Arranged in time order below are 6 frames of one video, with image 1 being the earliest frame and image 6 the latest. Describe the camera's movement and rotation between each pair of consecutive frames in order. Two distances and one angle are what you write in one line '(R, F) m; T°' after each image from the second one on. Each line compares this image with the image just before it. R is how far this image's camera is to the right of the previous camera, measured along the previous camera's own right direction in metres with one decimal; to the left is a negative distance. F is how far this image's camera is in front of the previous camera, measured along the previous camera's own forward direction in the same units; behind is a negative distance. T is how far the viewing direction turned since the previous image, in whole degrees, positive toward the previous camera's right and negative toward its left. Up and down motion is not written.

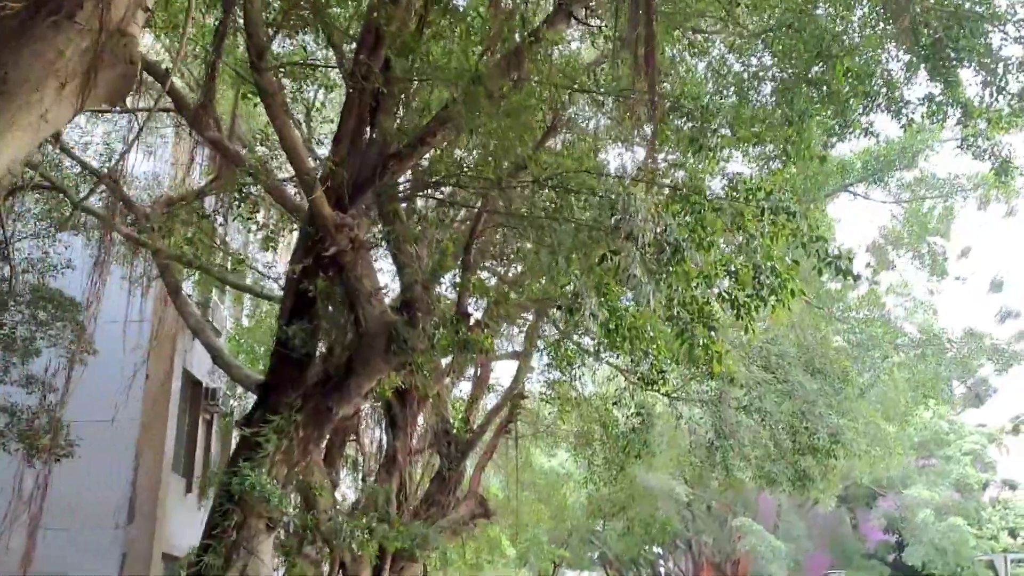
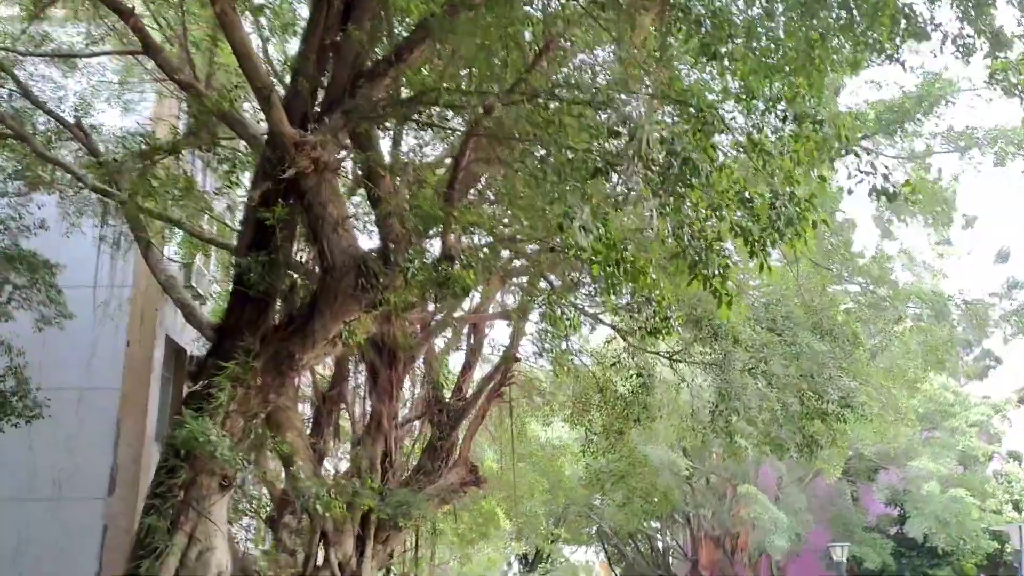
(+0.1, +0.5) m; 0°
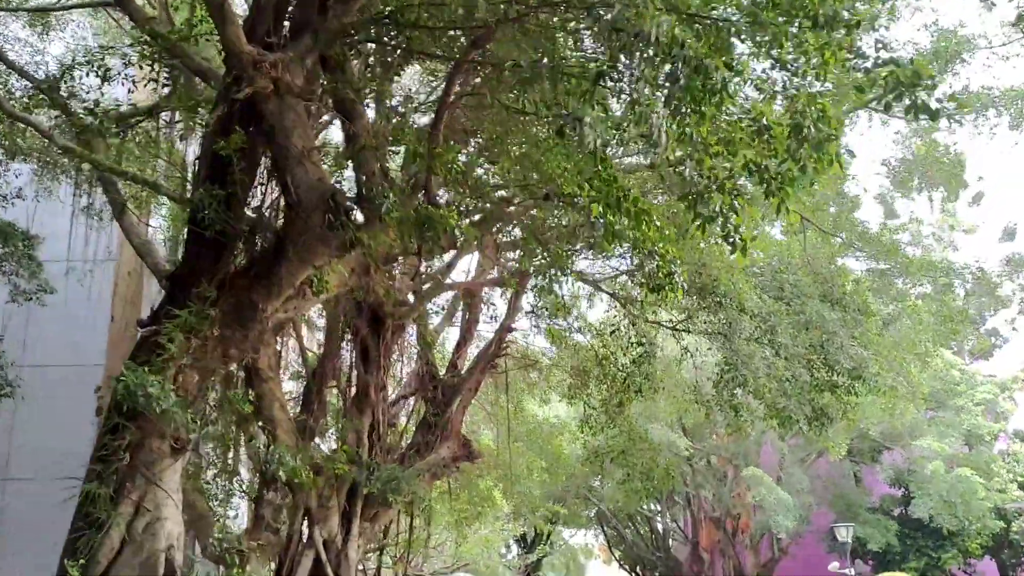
(0.0, +0.4) m; 0°
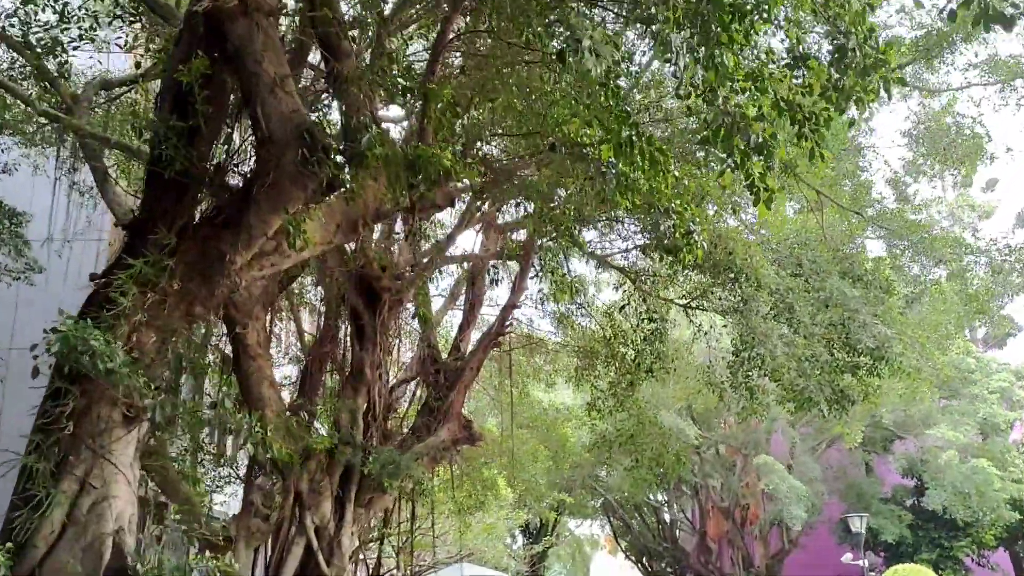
(0.0, +0.4) m; 0°
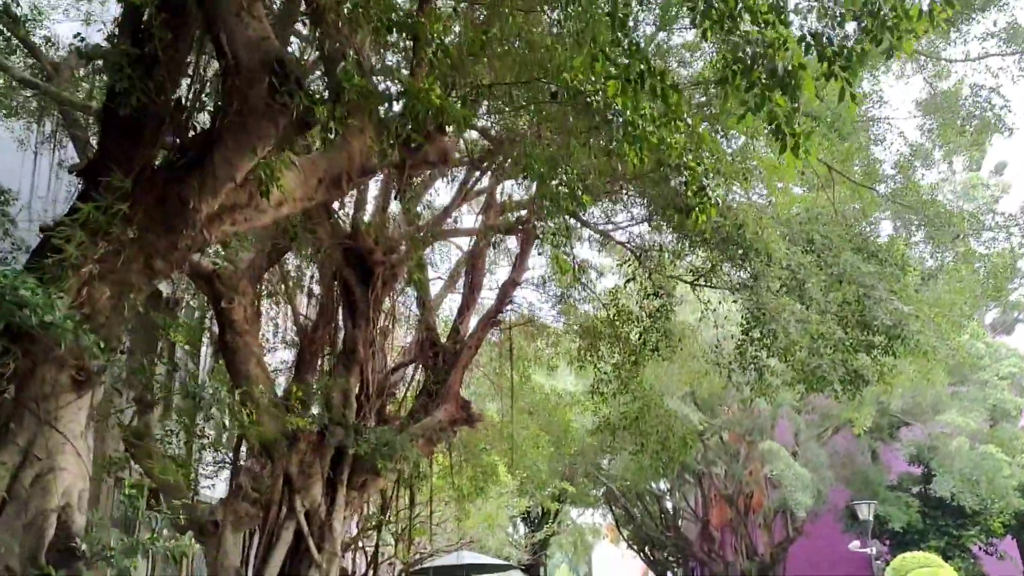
(0.0, +0.3) m; 0°
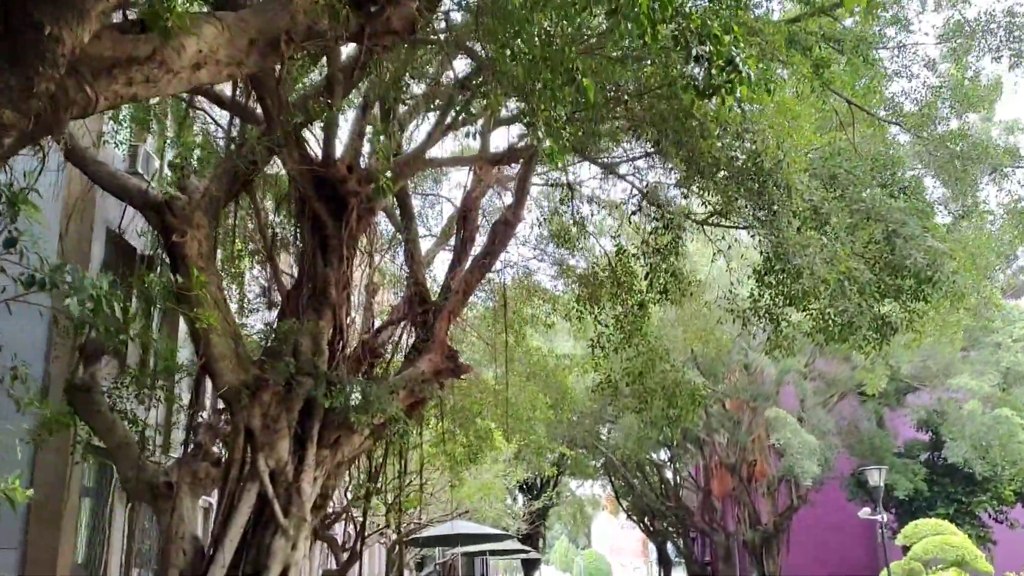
(0.0, +0.8) m; 0°
